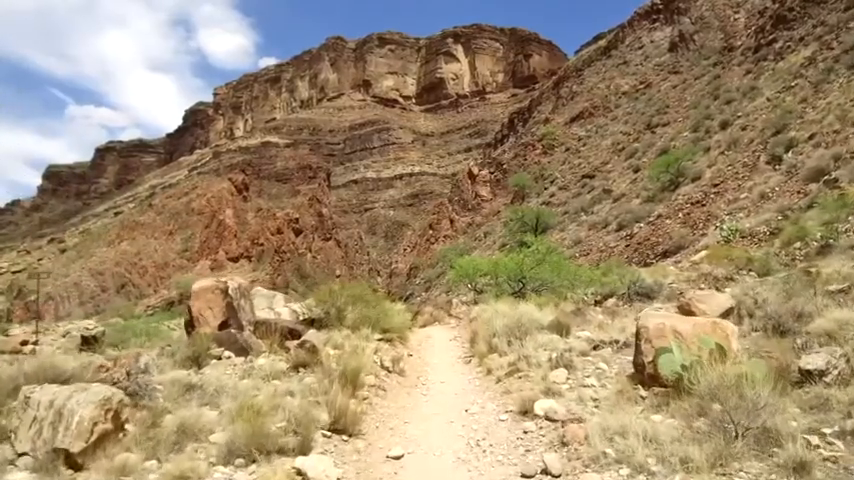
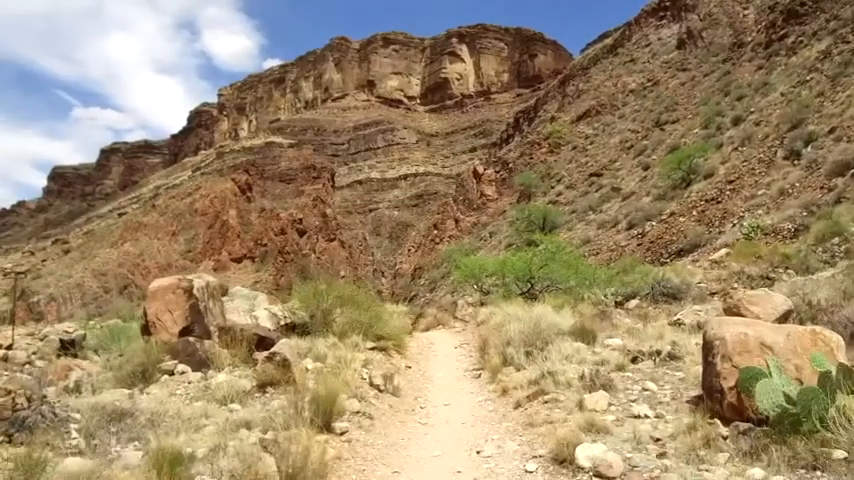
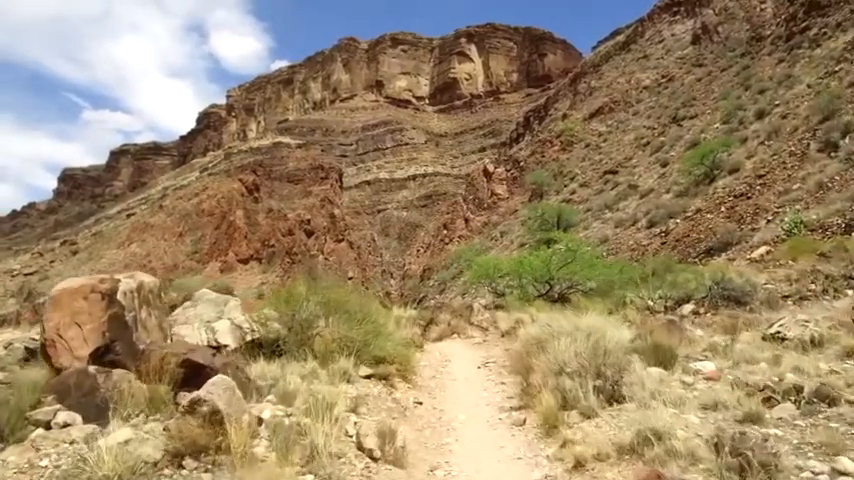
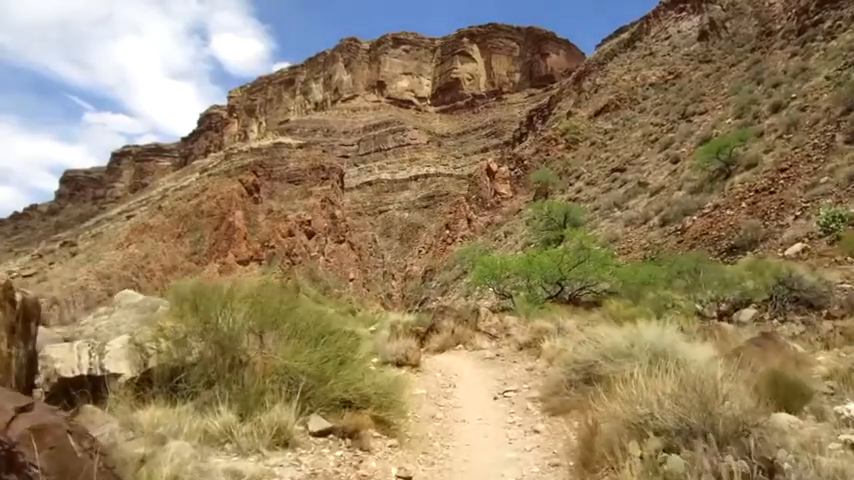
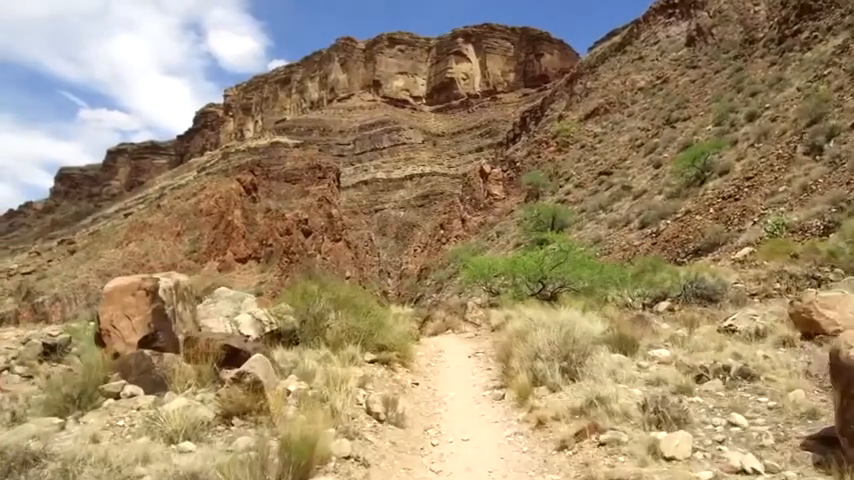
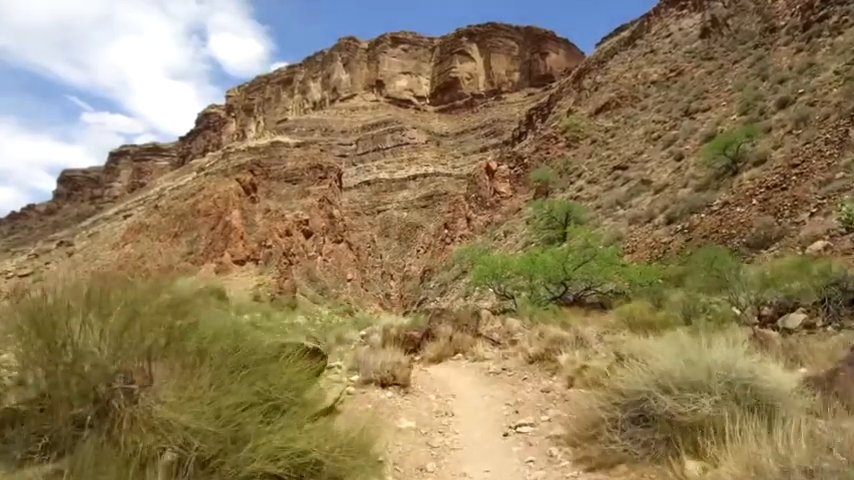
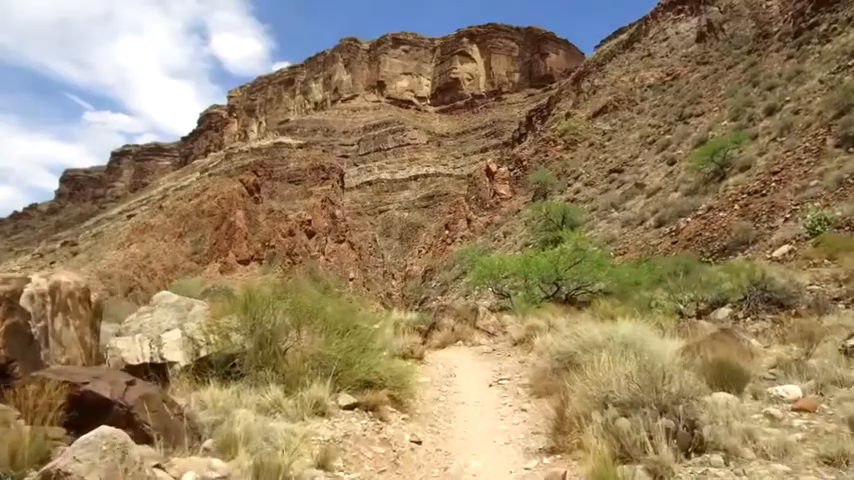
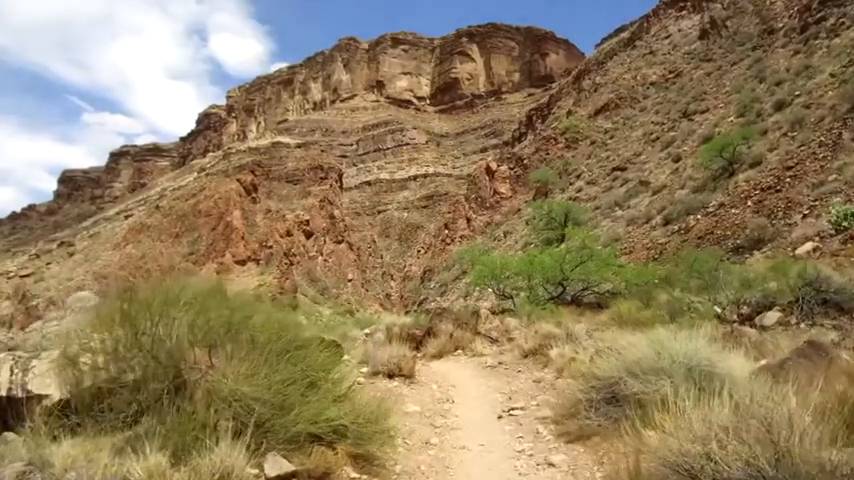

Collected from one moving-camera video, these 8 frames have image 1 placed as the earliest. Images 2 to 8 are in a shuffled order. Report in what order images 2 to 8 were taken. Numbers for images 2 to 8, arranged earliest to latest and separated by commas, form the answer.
2, 5, 3, 7, 4, 8, 6
